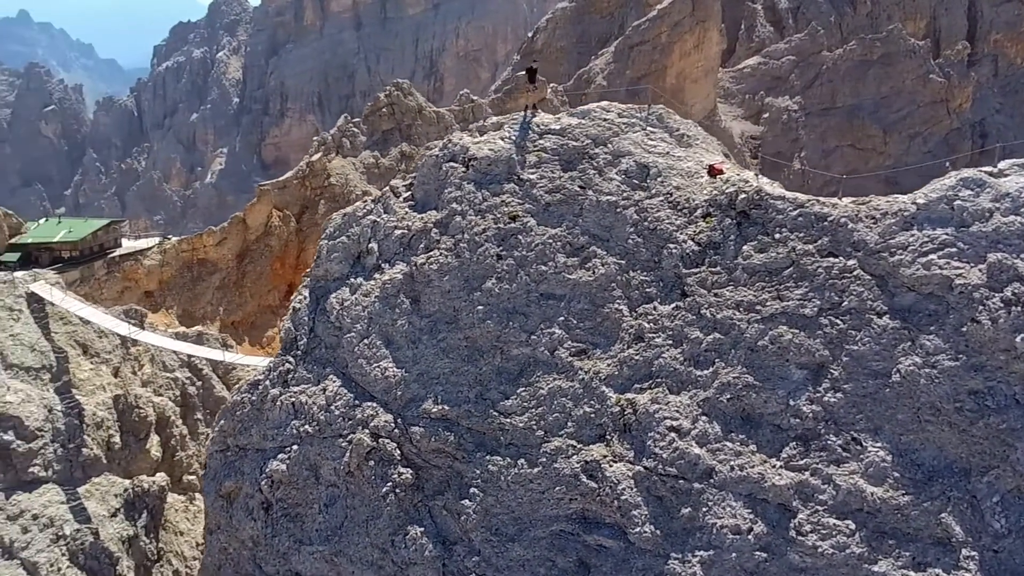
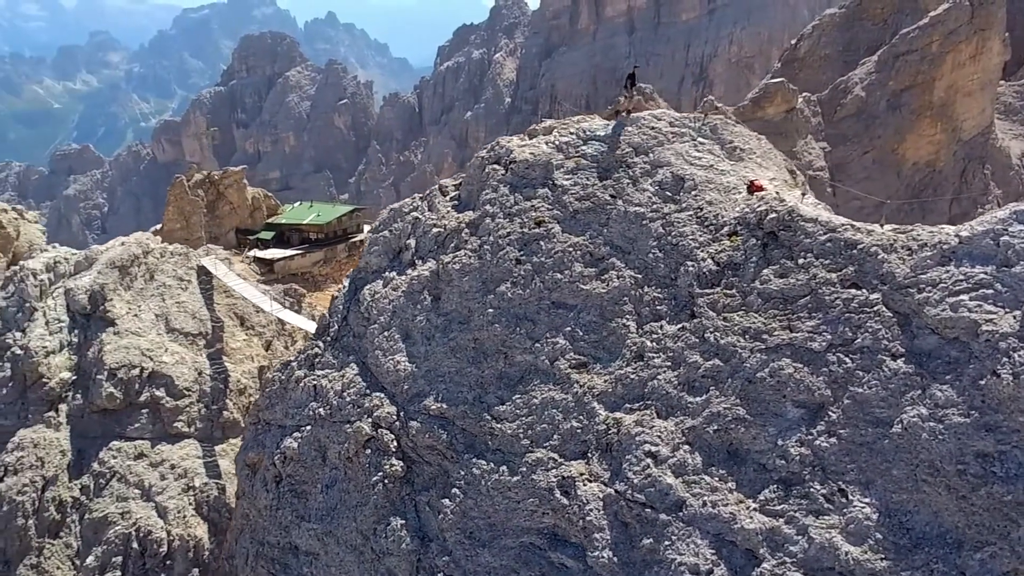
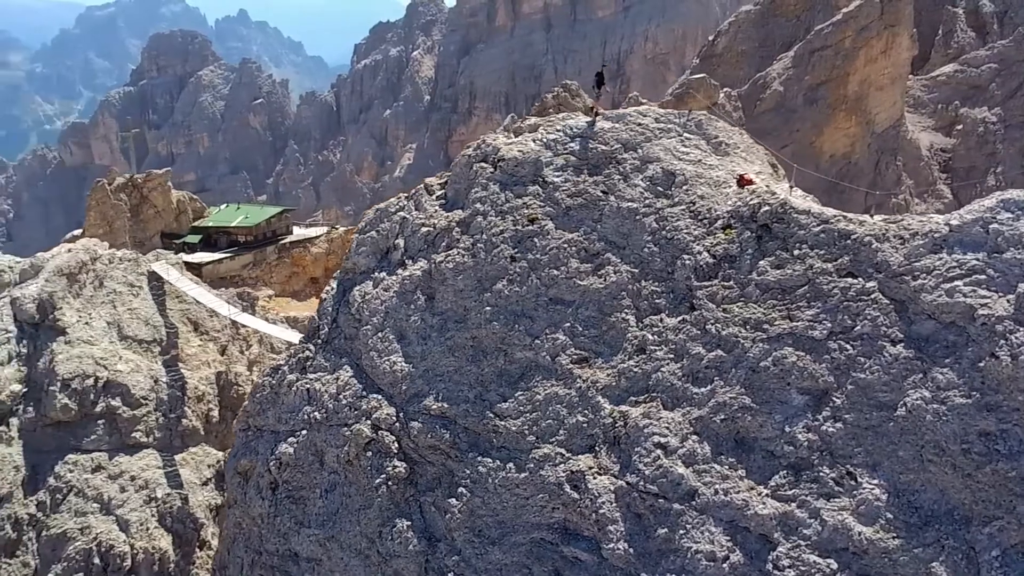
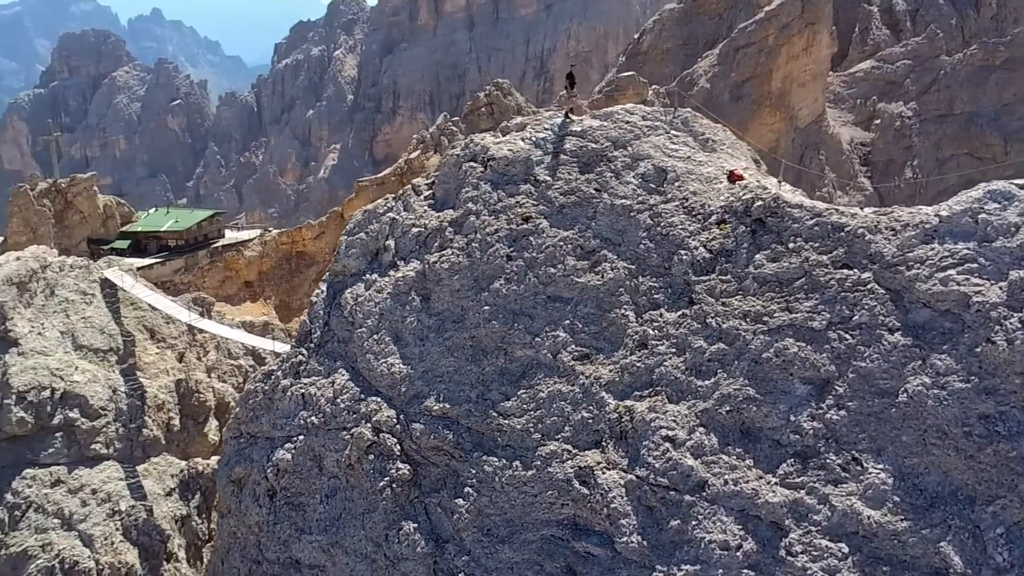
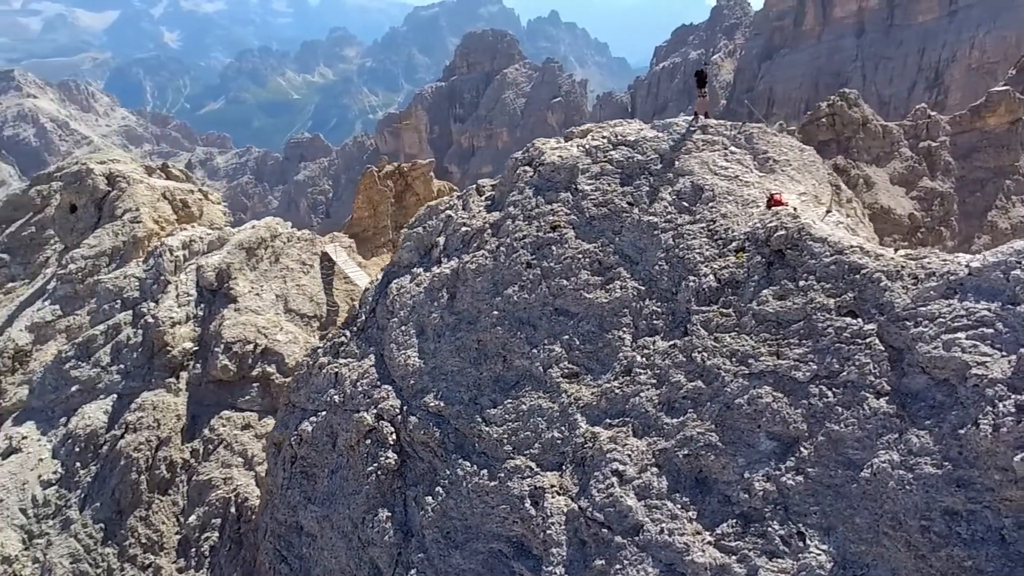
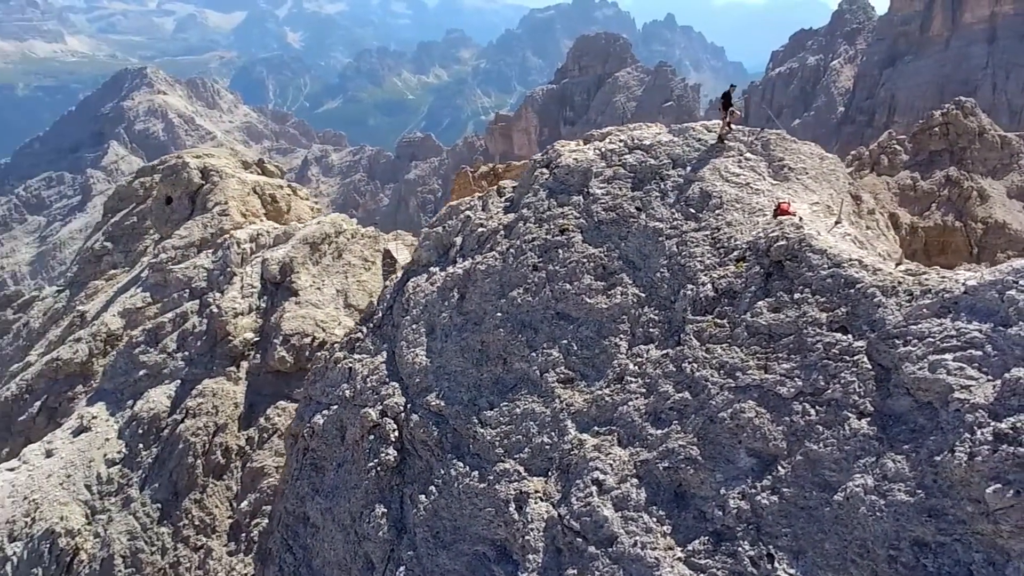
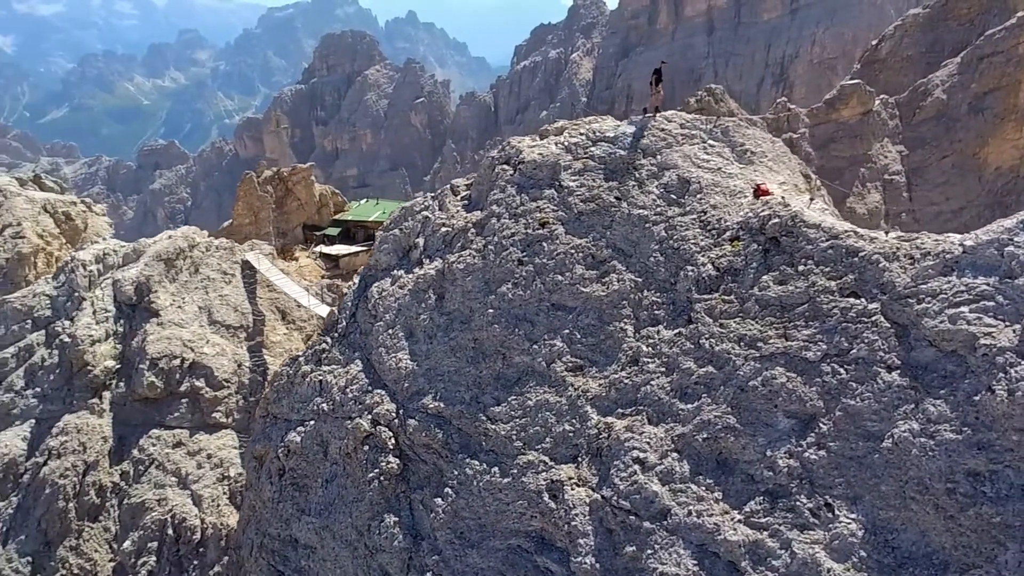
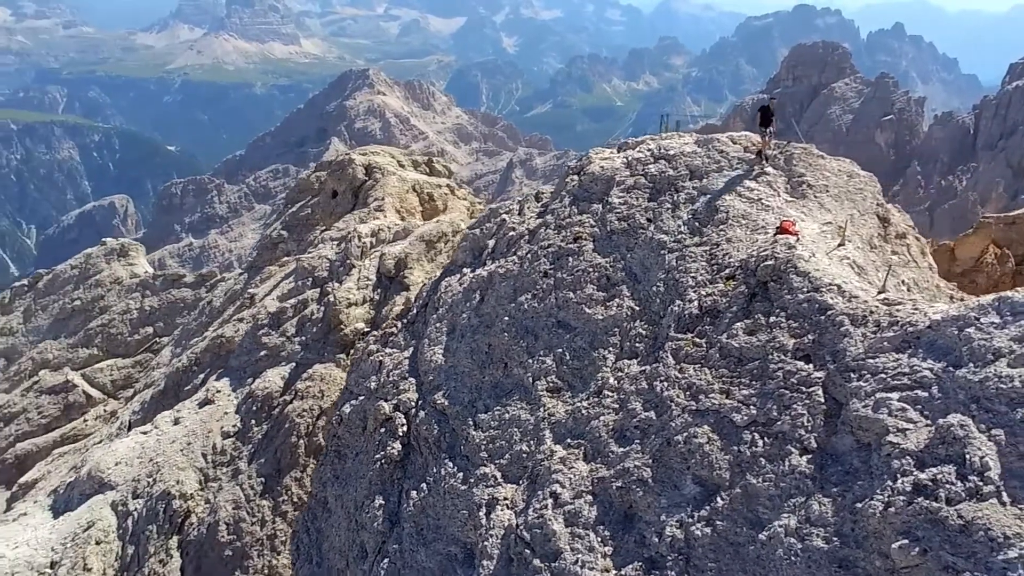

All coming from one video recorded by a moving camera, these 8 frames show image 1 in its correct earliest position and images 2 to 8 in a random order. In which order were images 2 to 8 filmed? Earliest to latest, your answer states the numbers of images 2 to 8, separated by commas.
4, 3, 2, 7, 5, 6, 8
